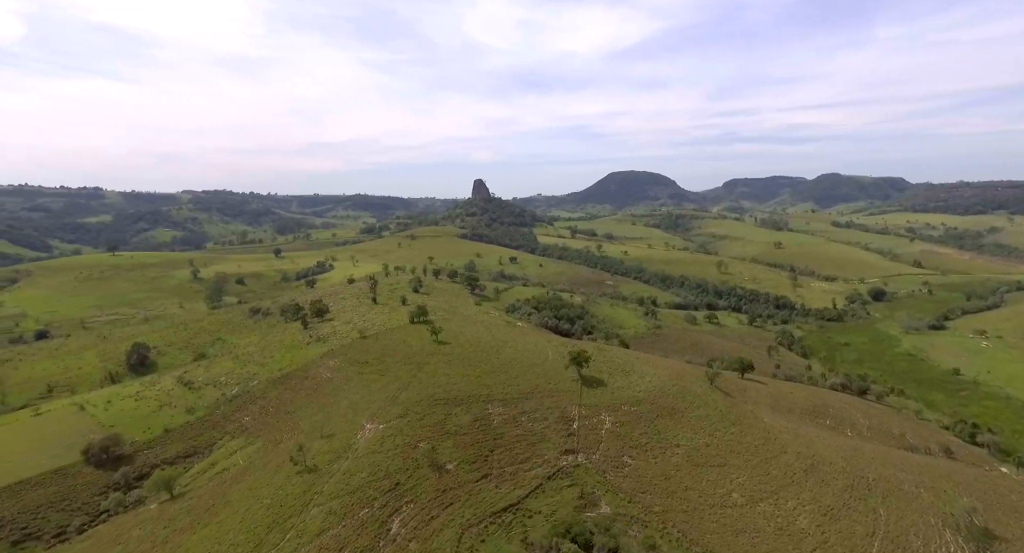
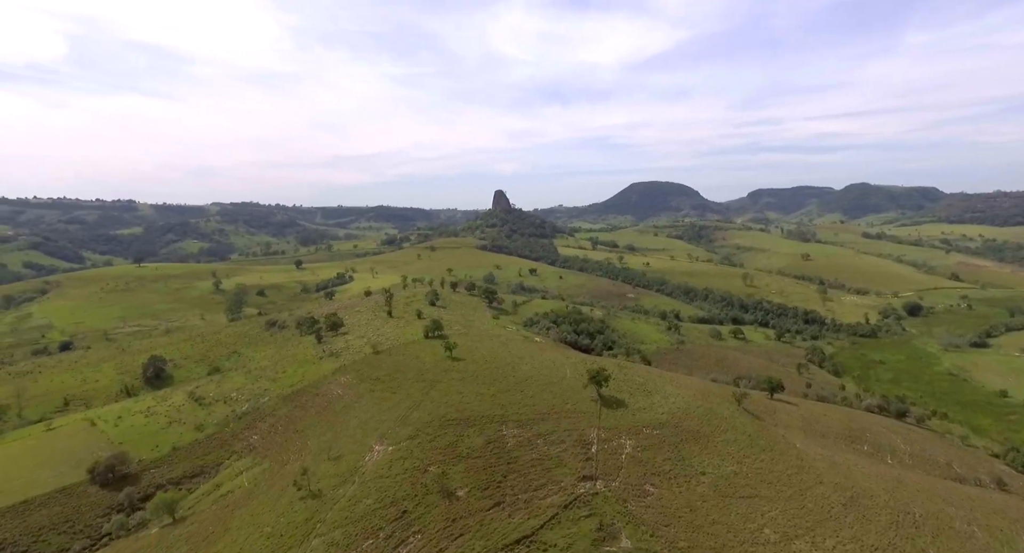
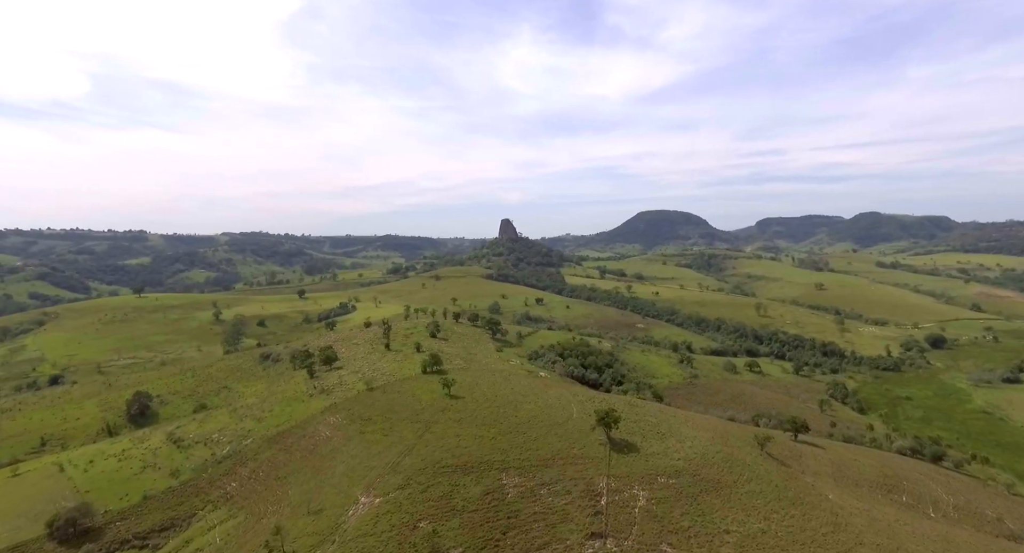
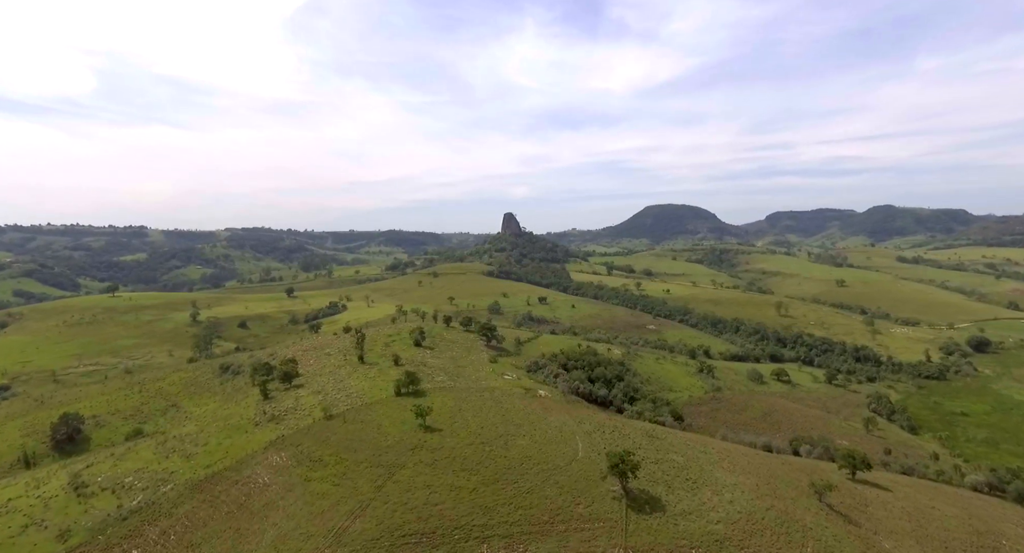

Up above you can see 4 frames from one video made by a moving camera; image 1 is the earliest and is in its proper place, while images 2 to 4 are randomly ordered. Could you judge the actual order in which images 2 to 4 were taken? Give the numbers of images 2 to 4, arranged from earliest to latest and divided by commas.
2, 3, 4
